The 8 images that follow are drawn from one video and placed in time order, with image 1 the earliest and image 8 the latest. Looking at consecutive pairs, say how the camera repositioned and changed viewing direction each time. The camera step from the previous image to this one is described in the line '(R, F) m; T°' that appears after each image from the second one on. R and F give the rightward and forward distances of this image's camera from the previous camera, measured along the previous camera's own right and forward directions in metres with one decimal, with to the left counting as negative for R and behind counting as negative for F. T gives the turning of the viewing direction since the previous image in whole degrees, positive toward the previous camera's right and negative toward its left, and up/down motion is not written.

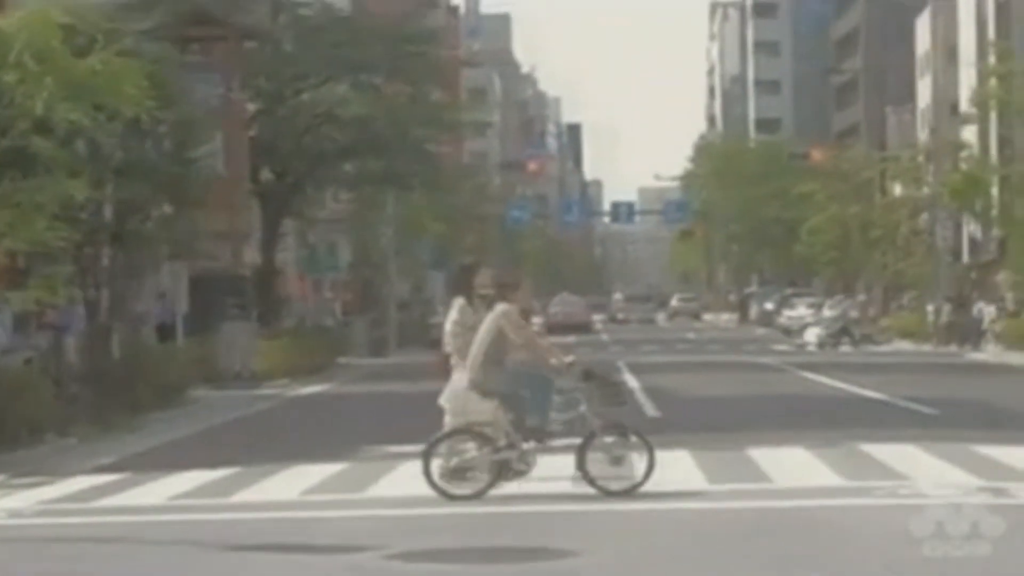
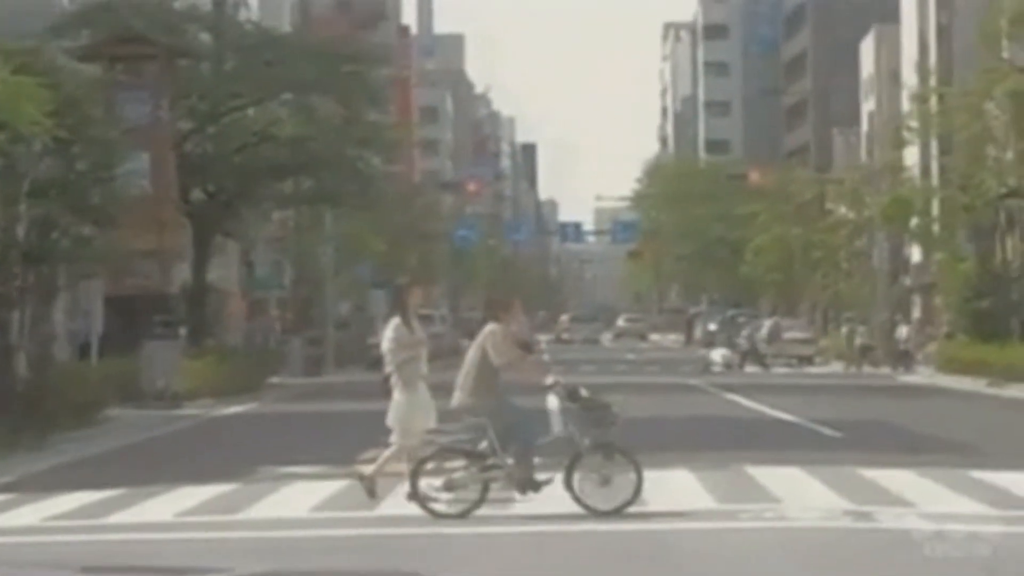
(+0.7, -0.2) m; +1°
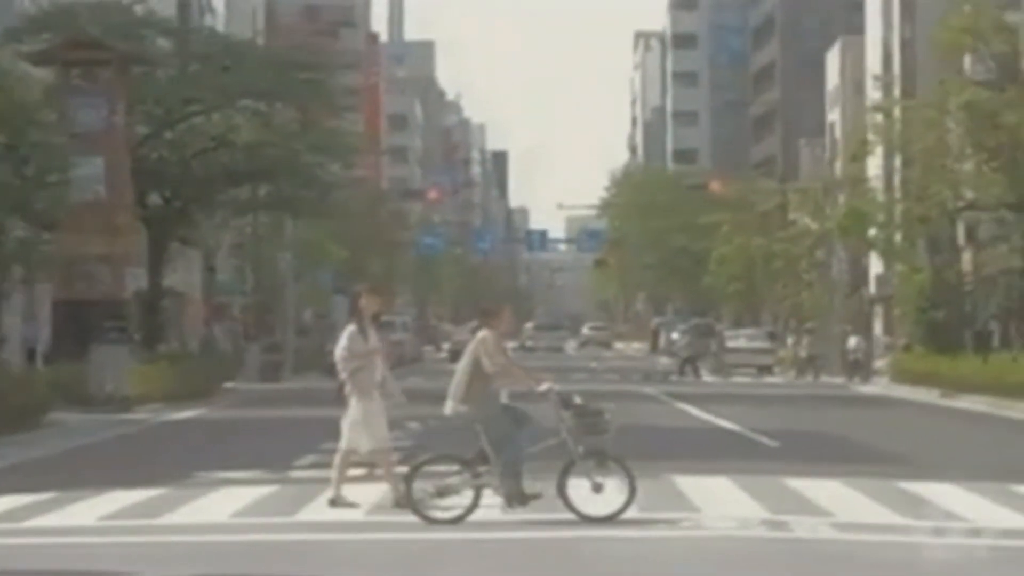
(+0.4, -0.1) m; +1°
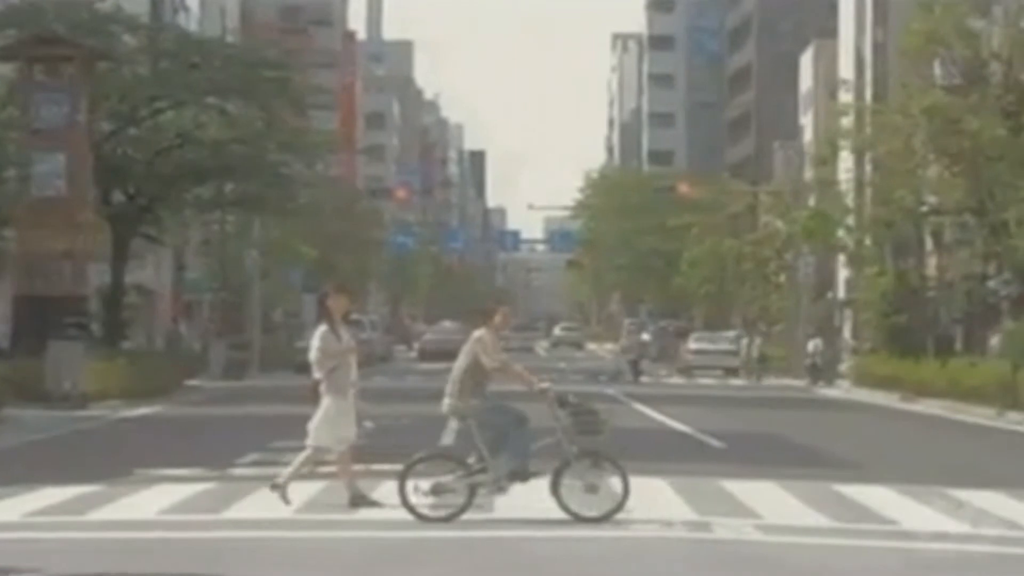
(+0.4, -0.1) m; 0°
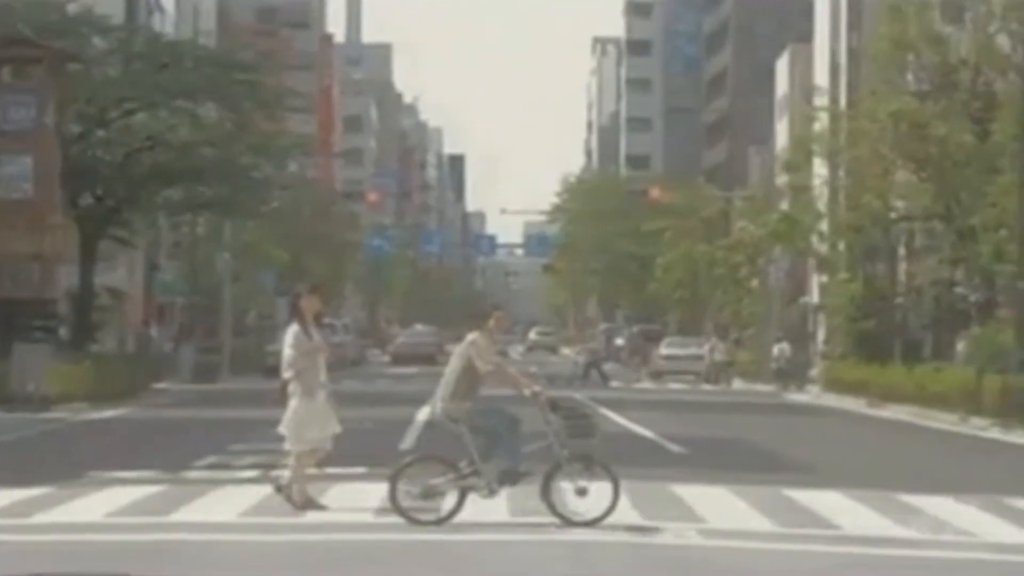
(+0.3, 0.0) m; 0°
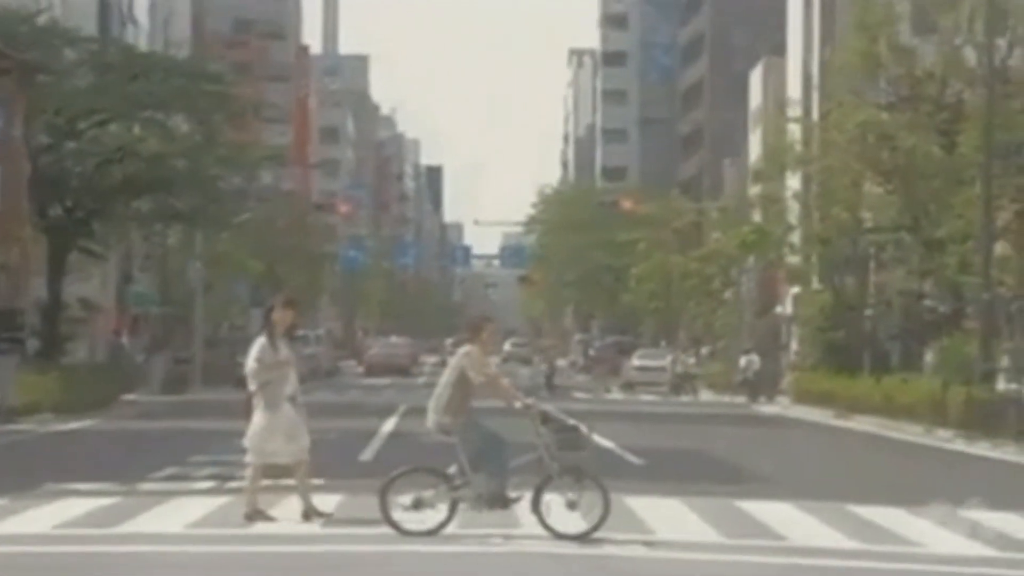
(+0.3, 0.0) m; 0°
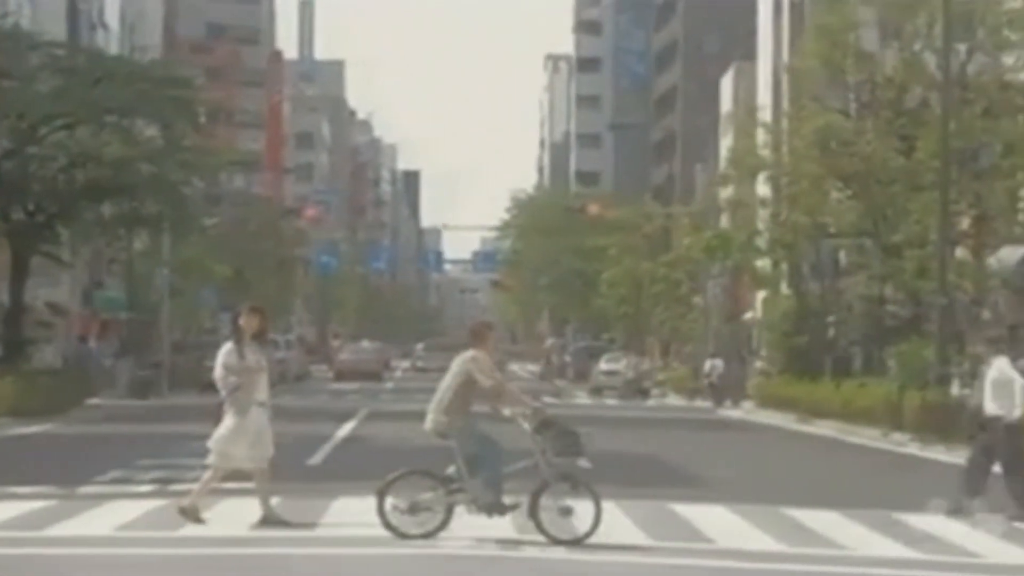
(+0.4, -0.1) m; 0°
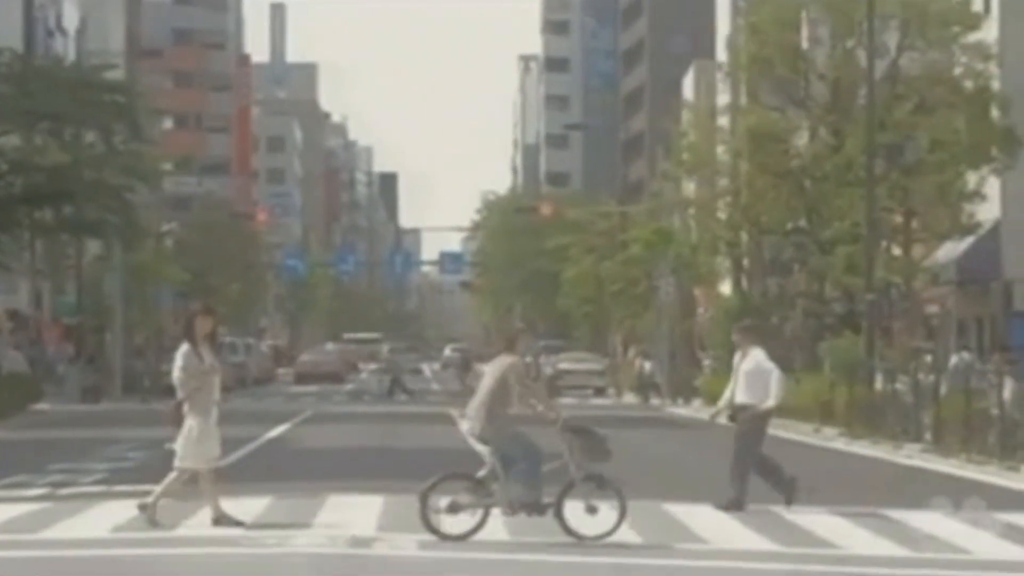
(+1.1, -0.2) m; 0°
